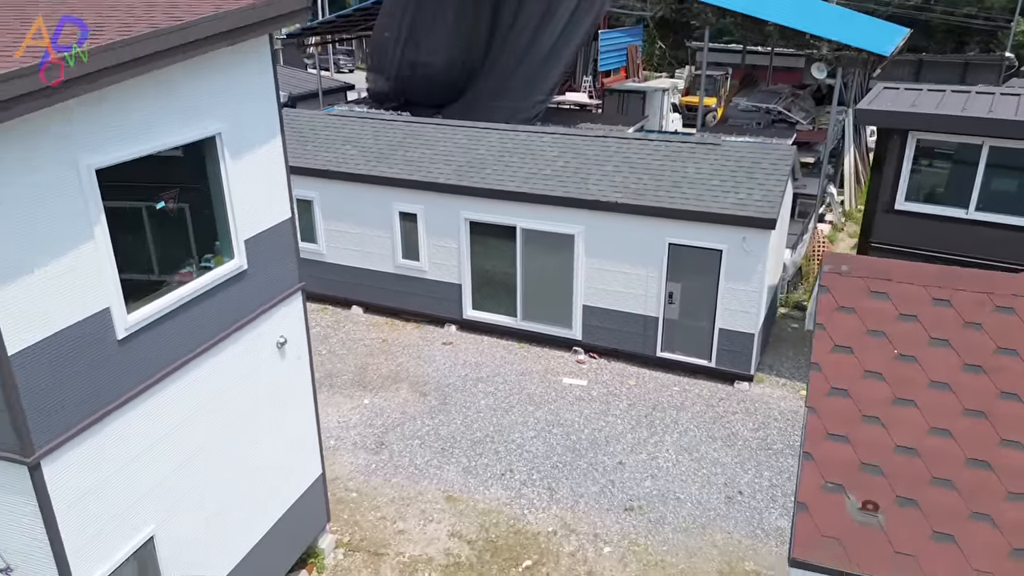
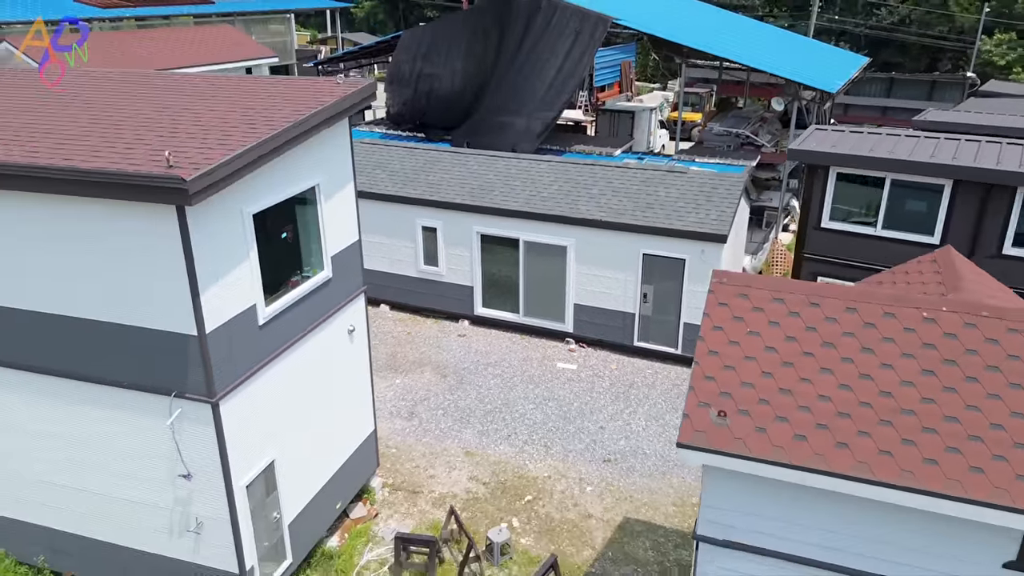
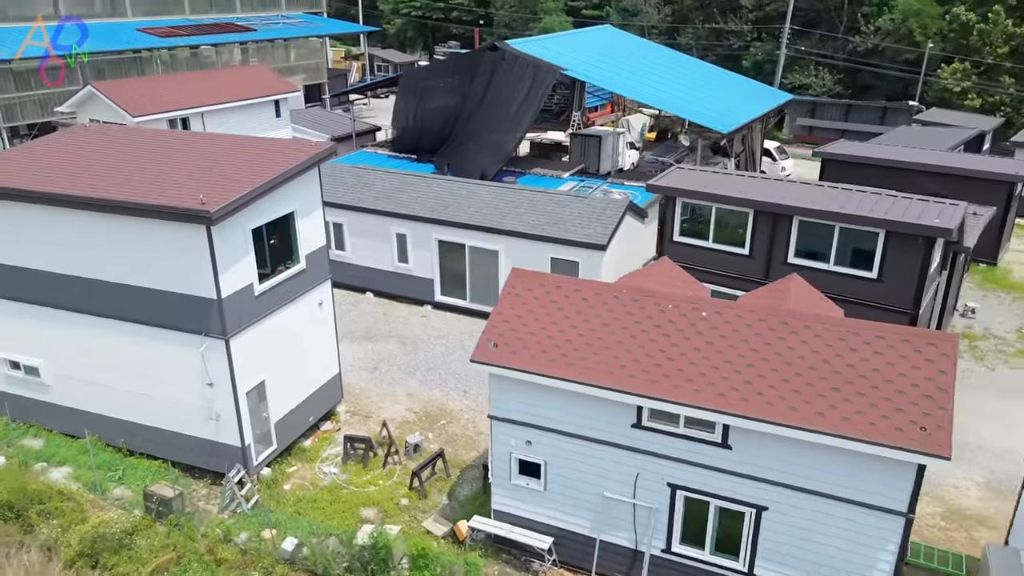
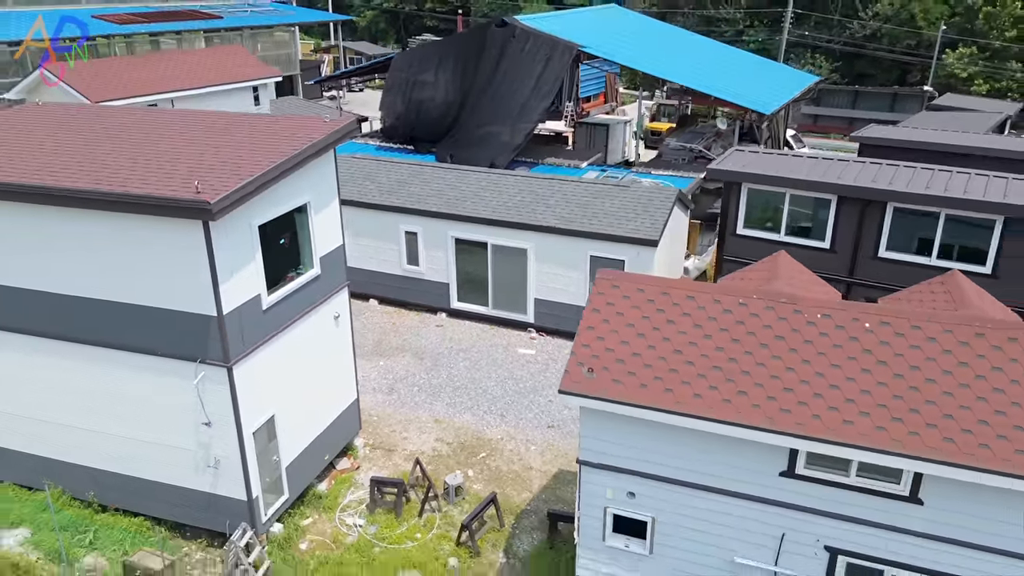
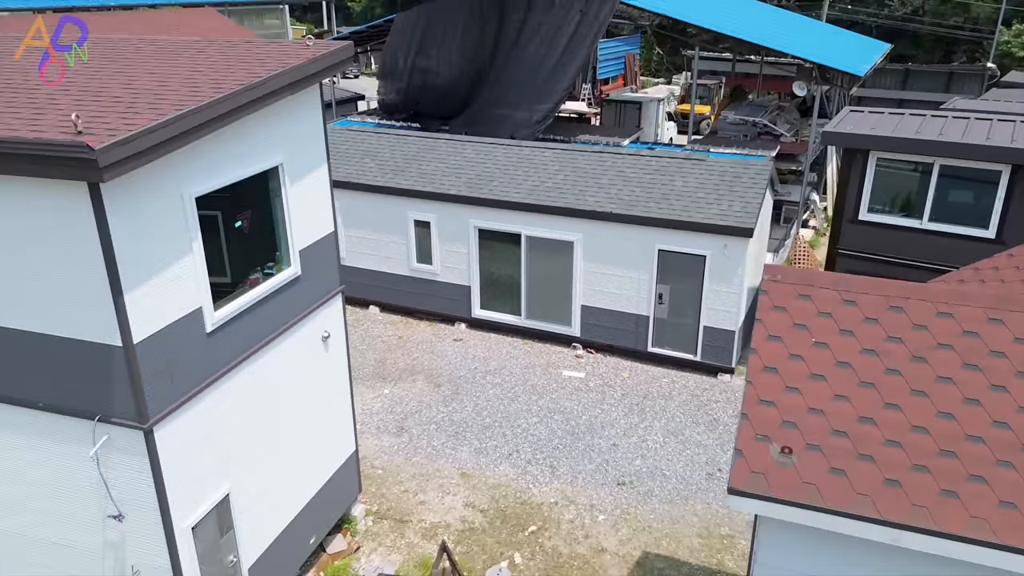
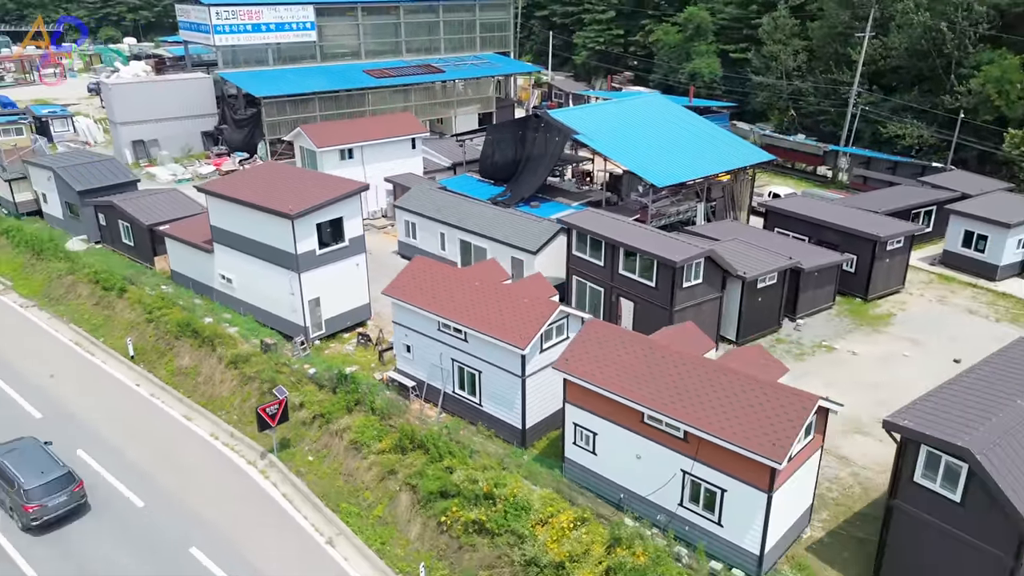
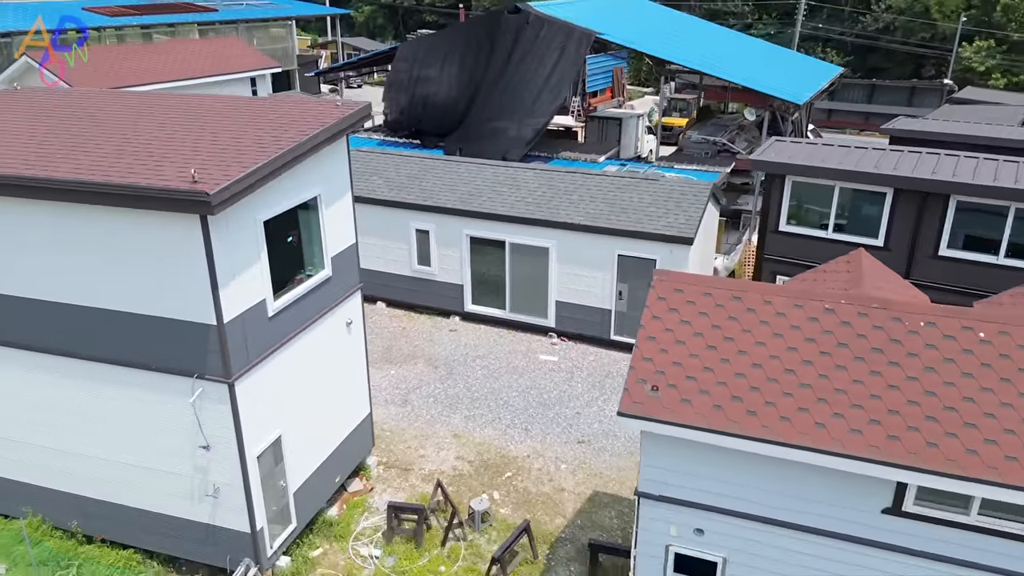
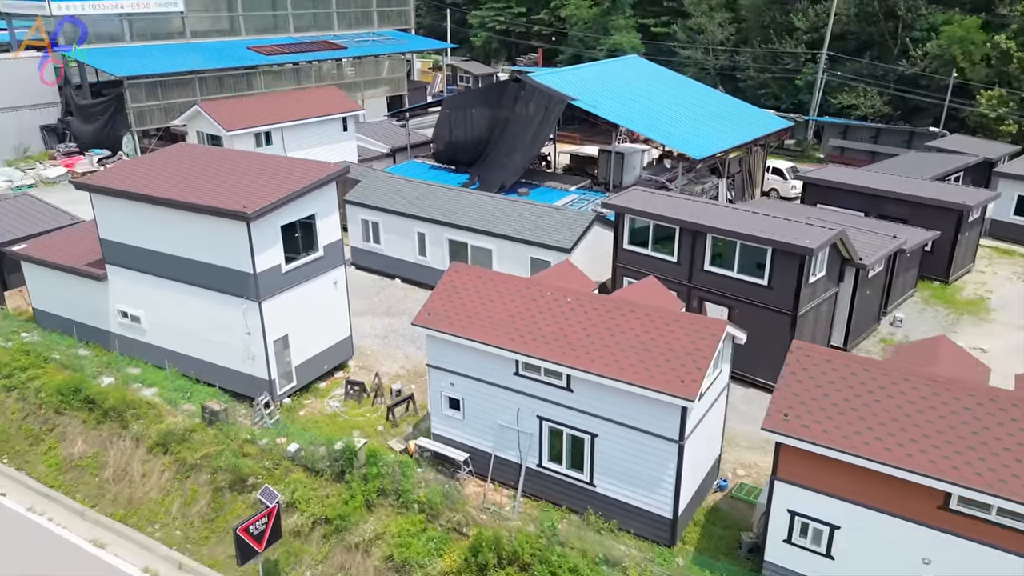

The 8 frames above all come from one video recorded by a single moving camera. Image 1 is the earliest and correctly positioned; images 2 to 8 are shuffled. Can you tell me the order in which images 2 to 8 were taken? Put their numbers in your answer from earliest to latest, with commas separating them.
5, 2, 7, 4, 3, 8, 6
